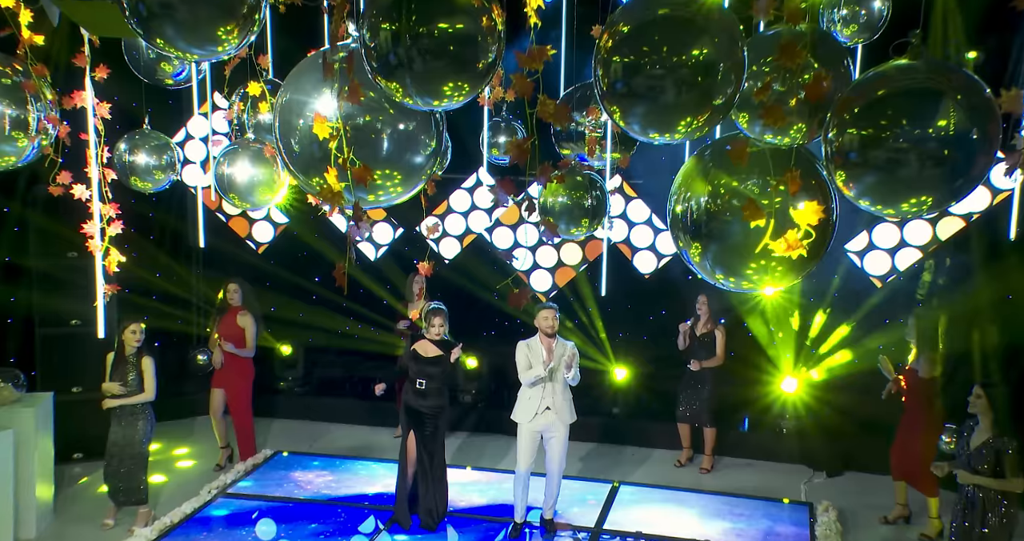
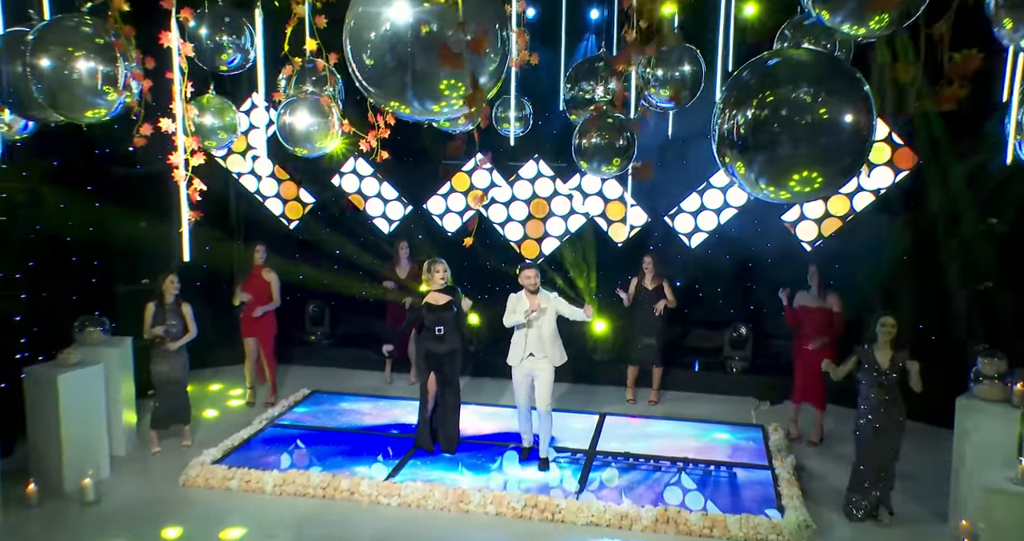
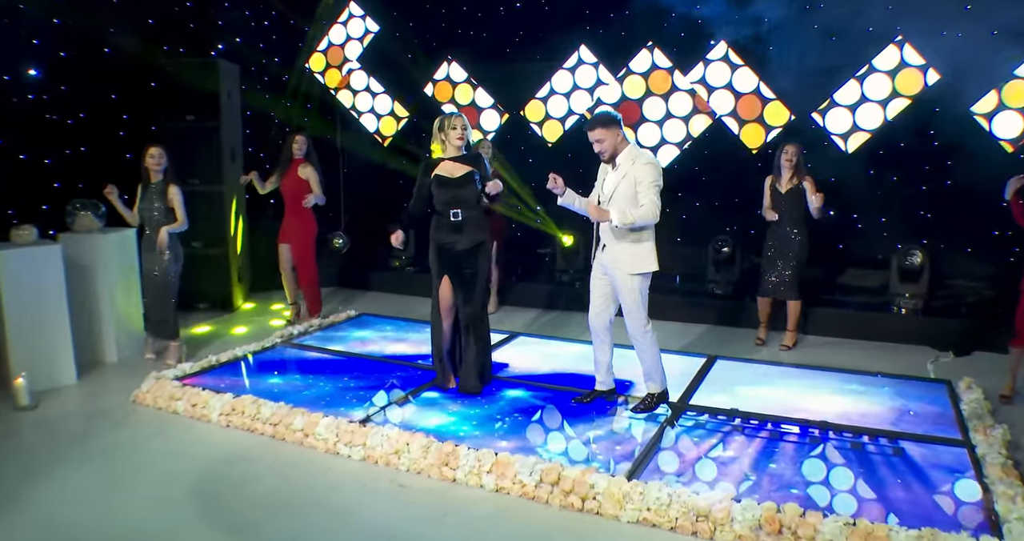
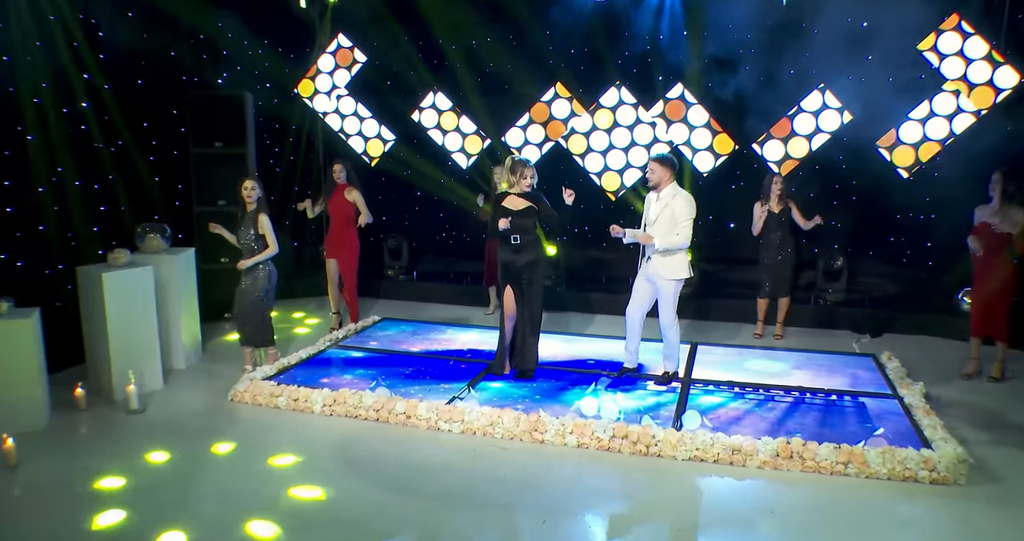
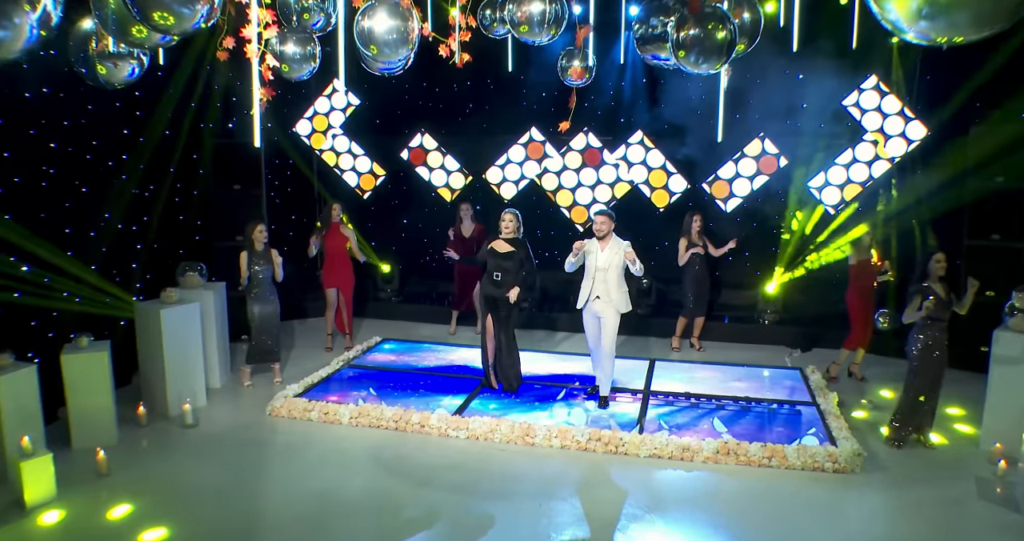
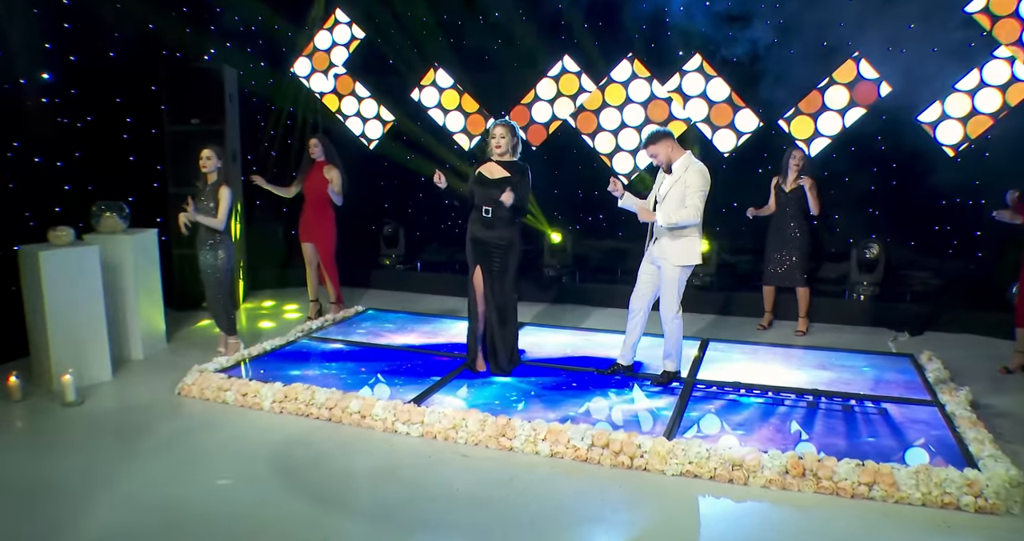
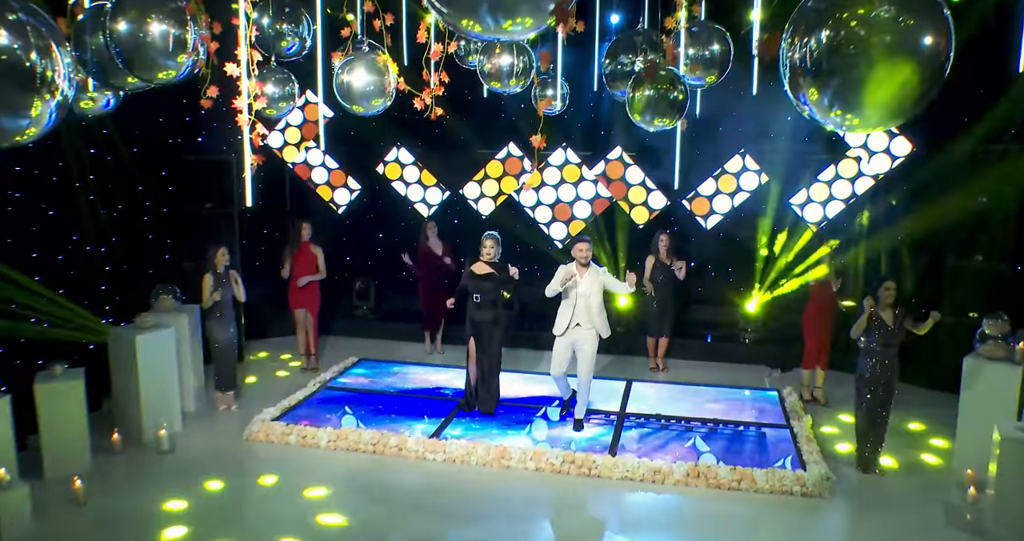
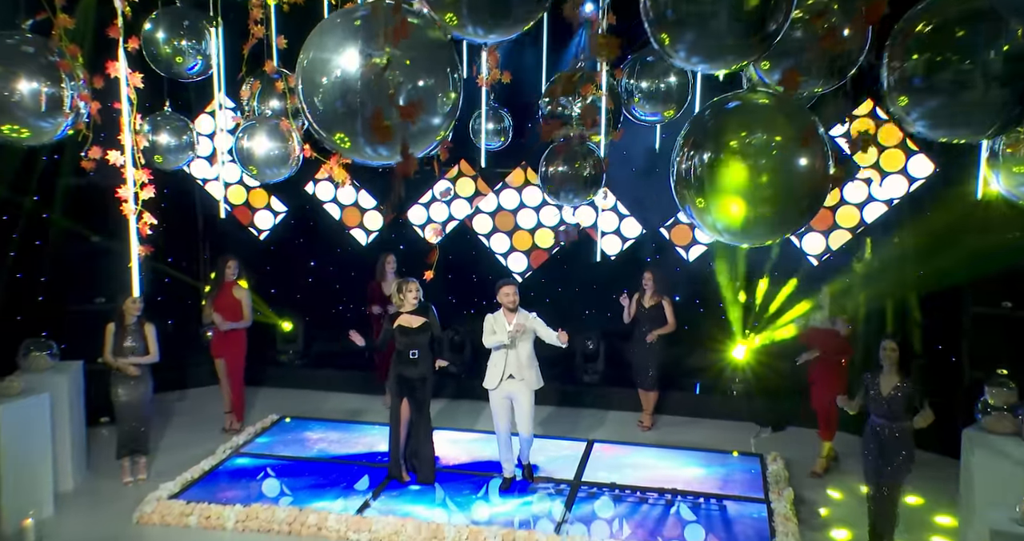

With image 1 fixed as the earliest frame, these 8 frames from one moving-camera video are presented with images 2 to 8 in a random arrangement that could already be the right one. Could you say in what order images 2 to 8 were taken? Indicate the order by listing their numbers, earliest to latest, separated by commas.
8, 2, 7, 5, 4, 6, 3
